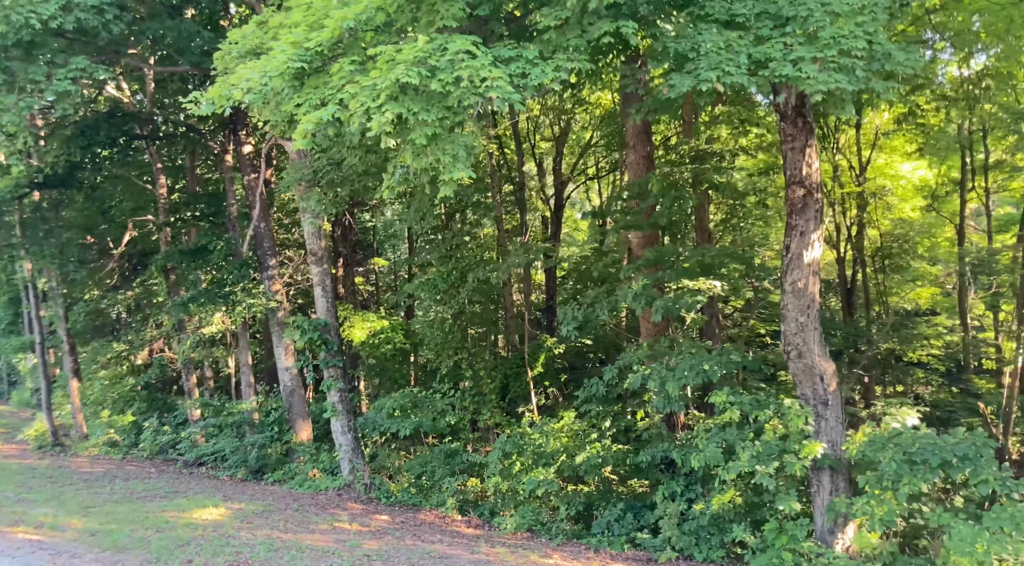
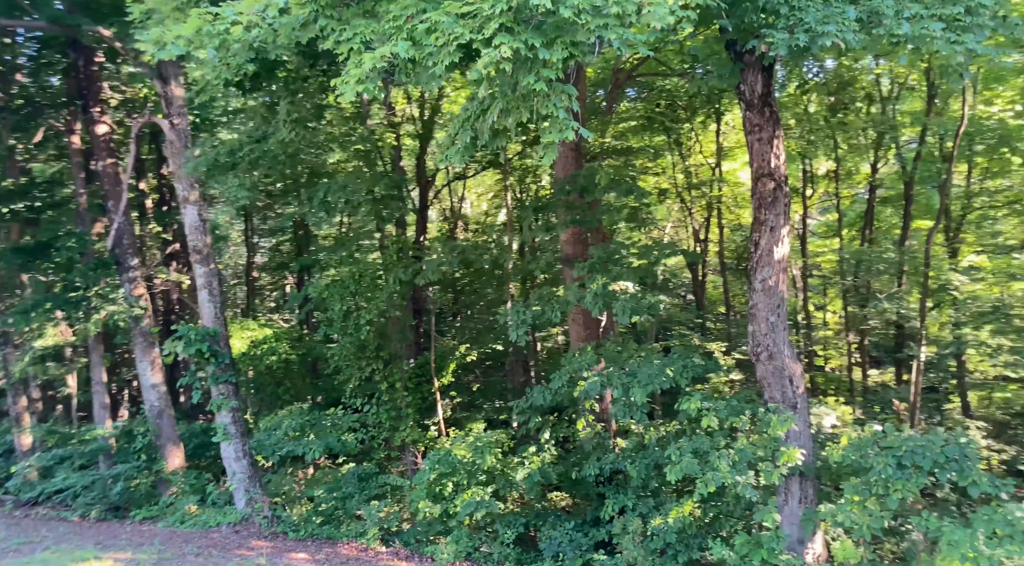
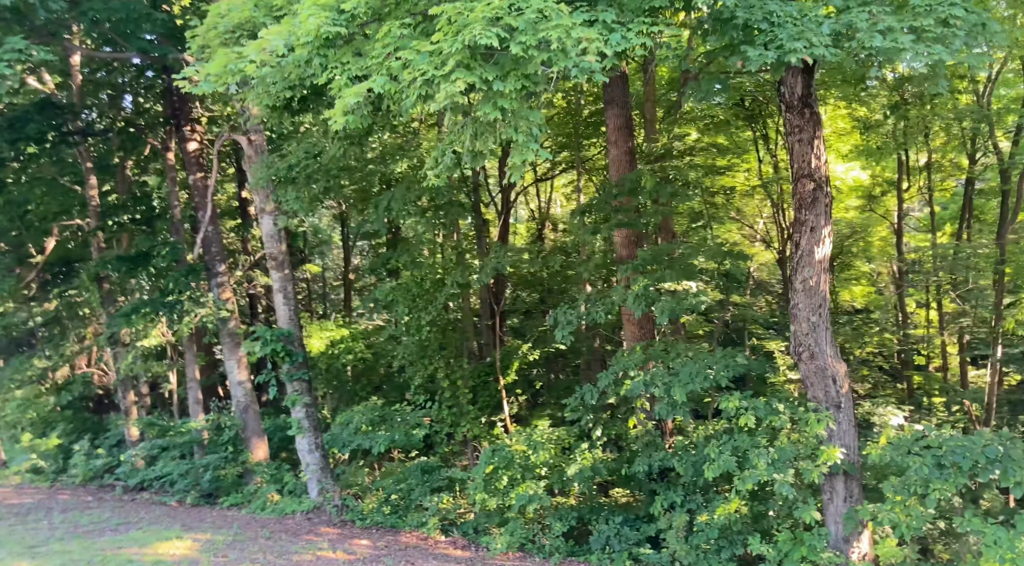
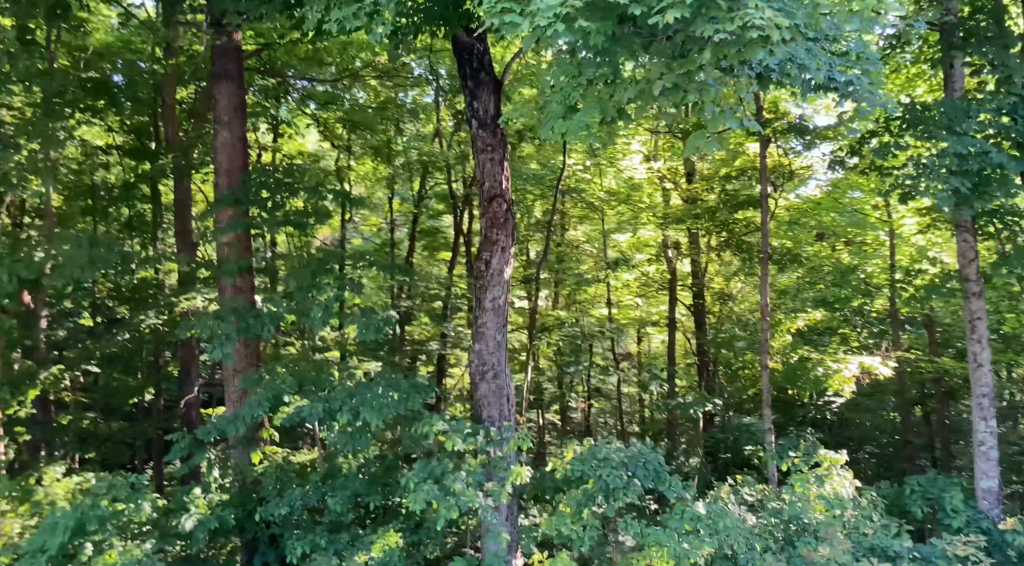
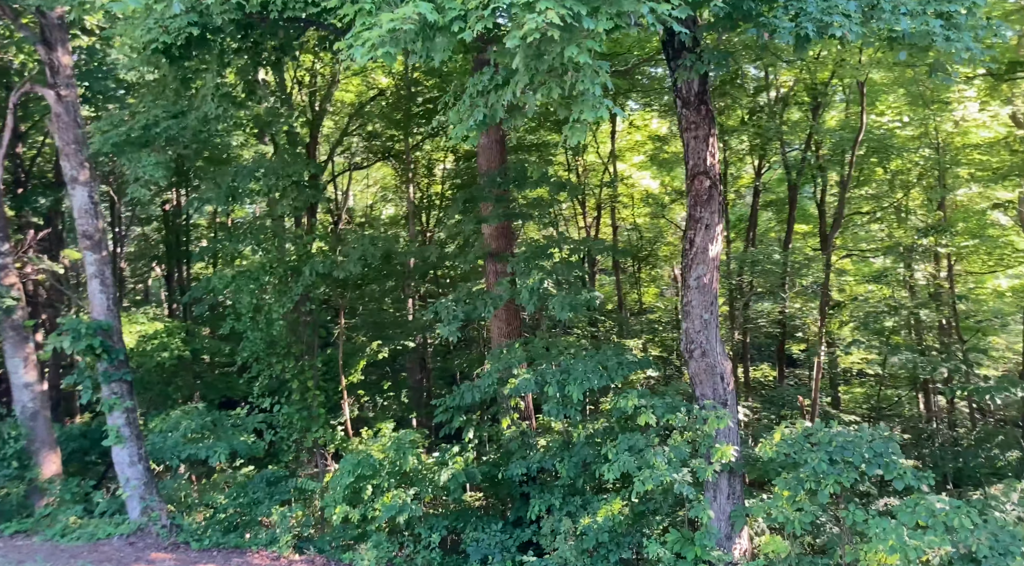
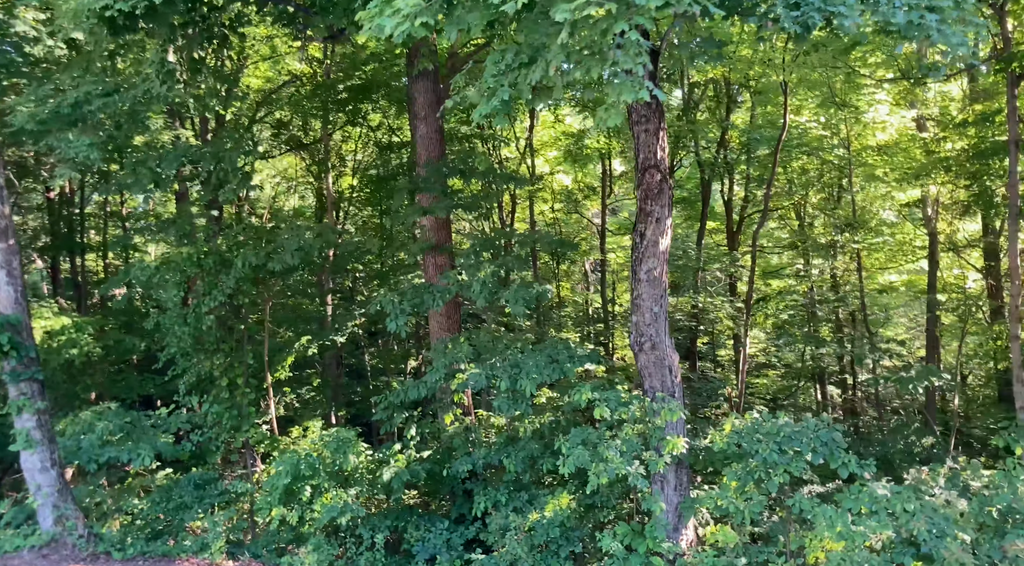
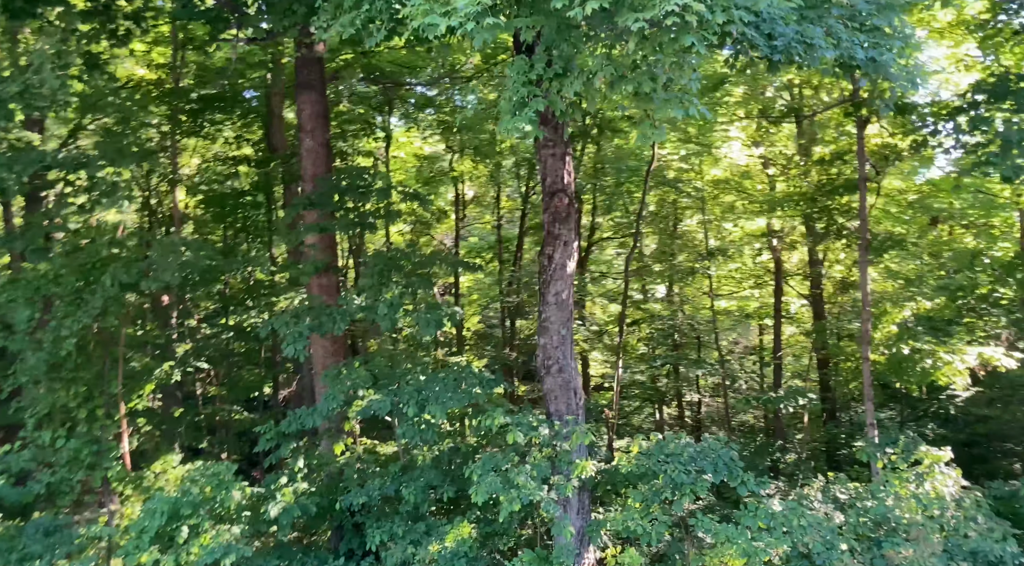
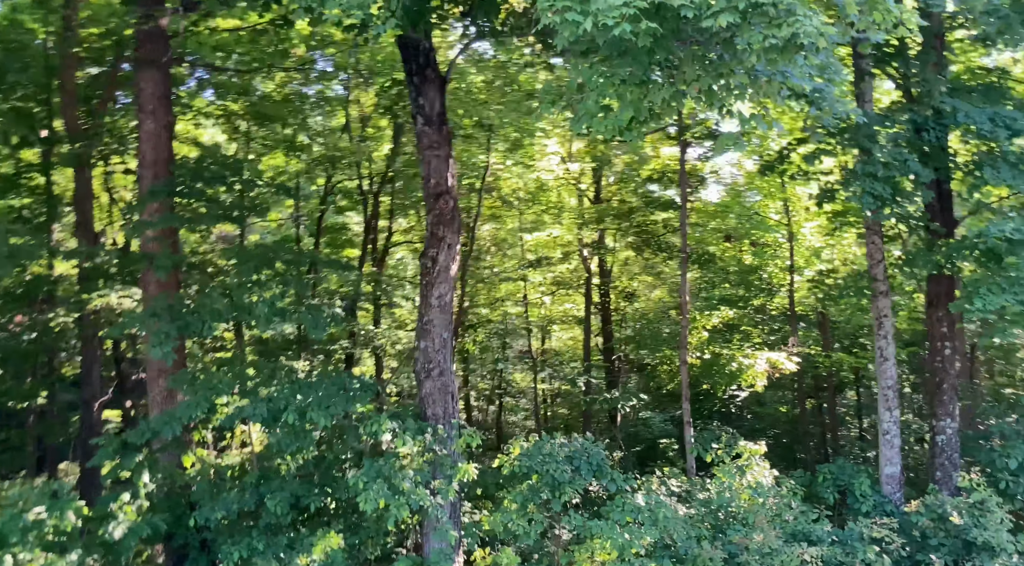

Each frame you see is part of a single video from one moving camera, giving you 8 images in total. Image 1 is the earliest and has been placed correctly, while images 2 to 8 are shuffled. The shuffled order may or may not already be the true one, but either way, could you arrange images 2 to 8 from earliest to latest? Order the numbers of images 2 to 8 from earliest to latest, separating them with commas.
3, 2, 5, 6, 7, 4, 8
